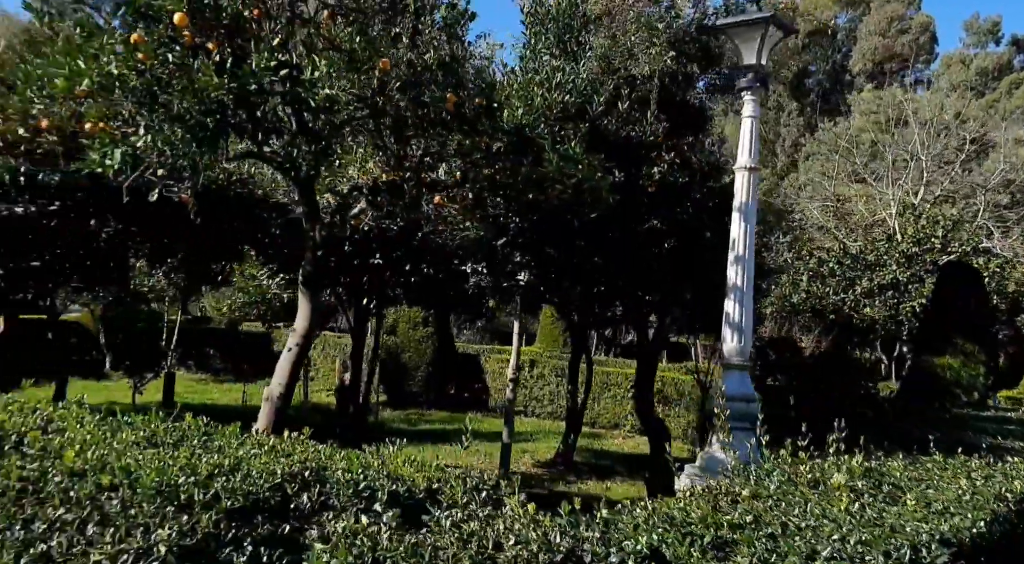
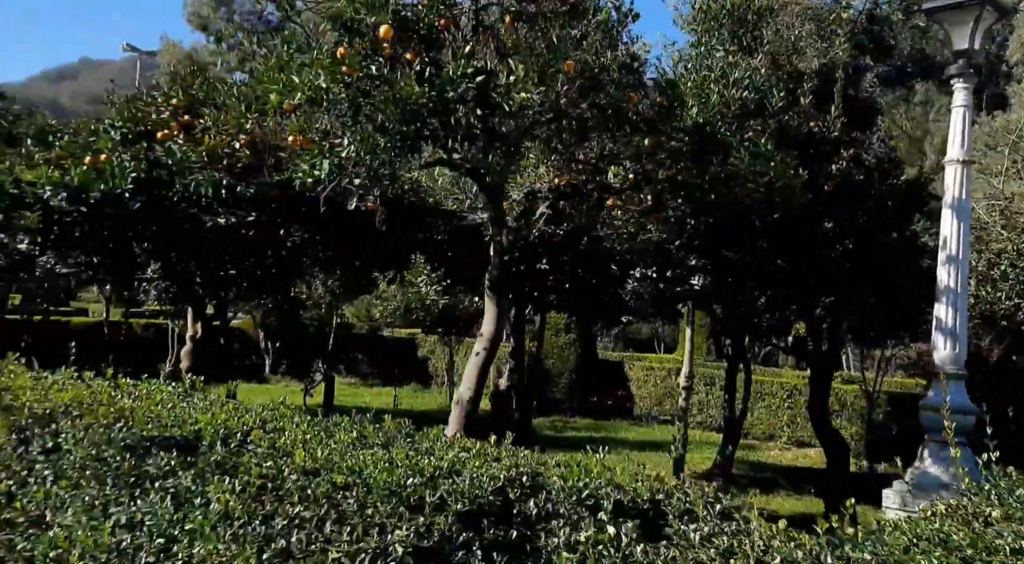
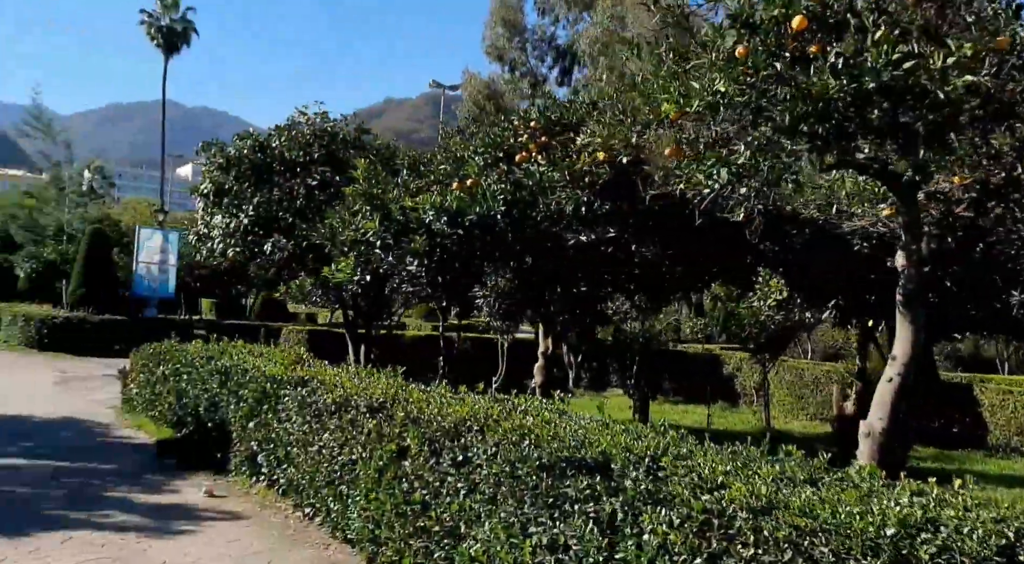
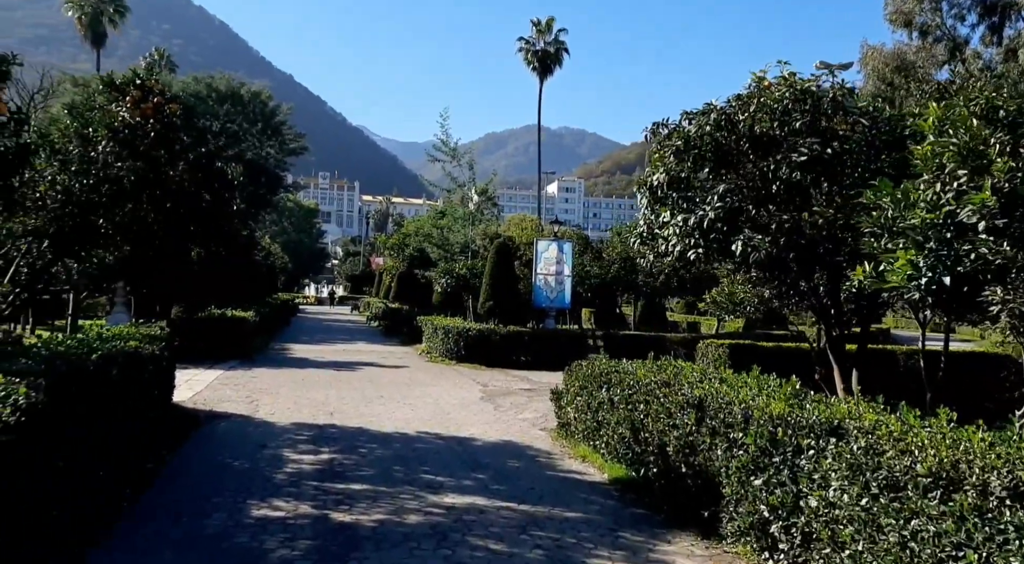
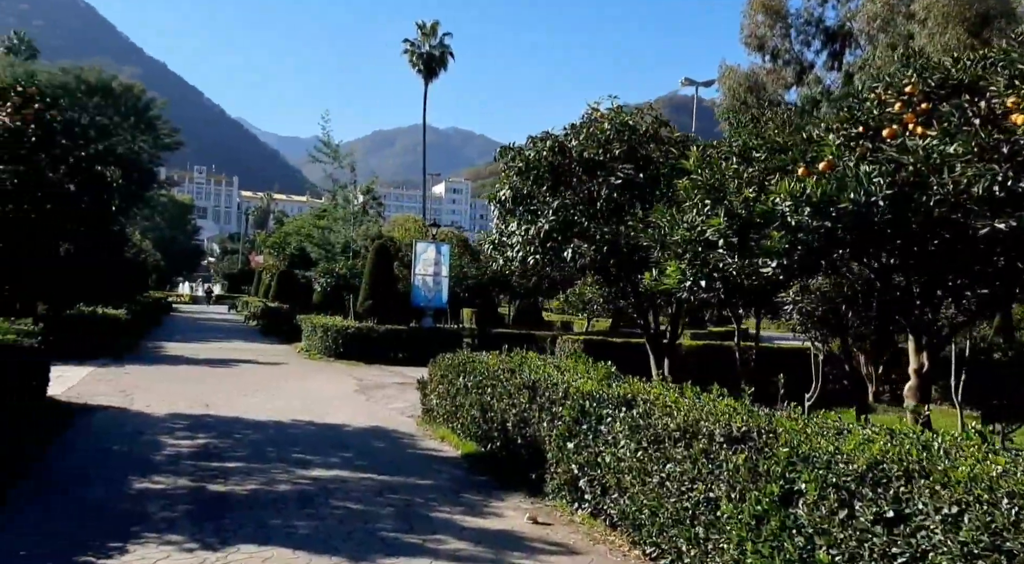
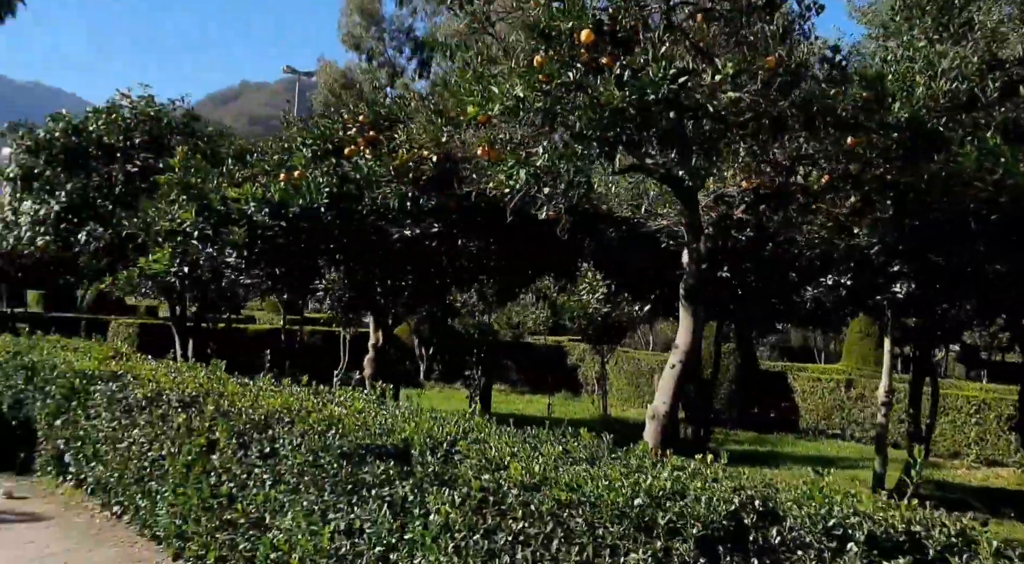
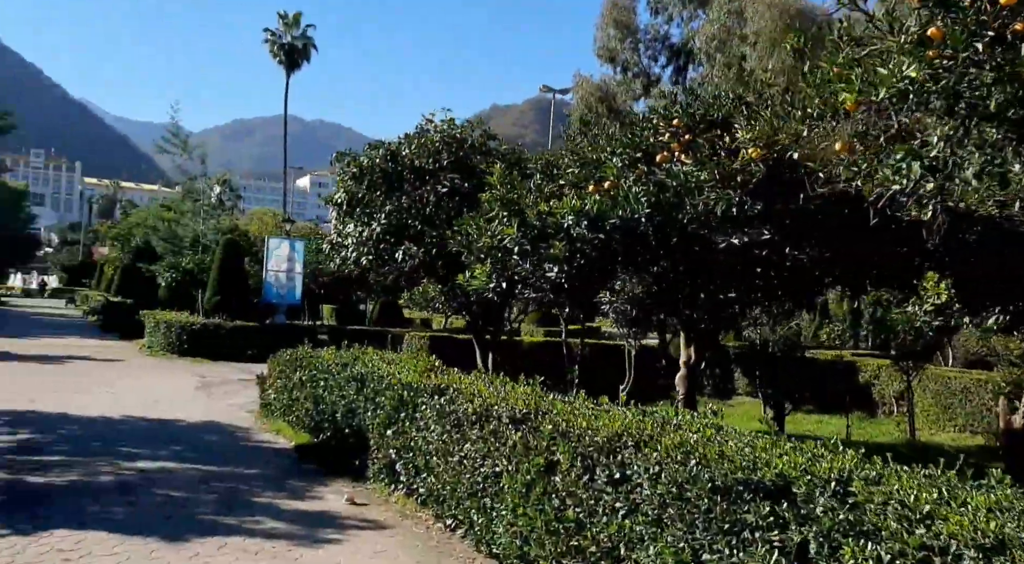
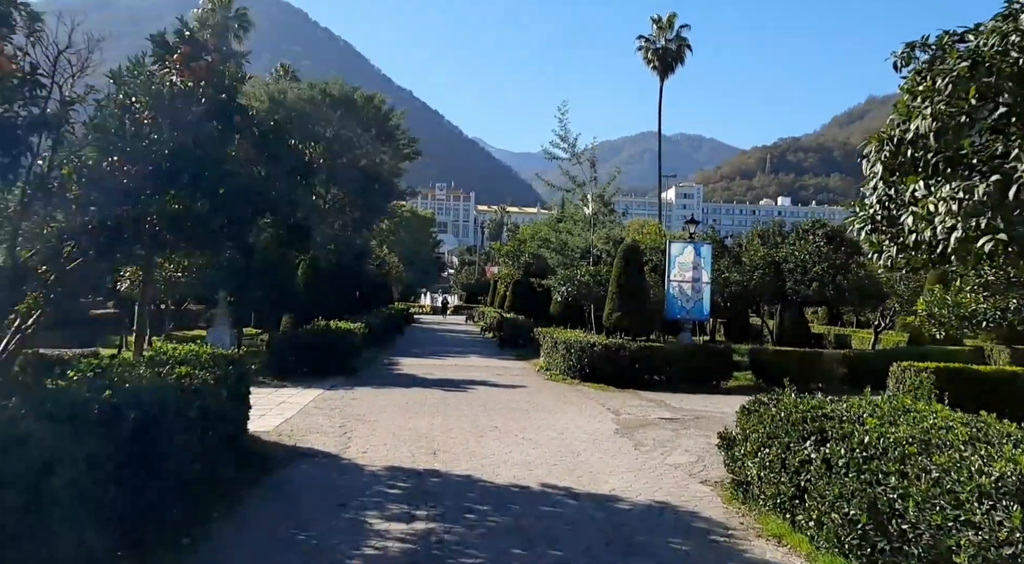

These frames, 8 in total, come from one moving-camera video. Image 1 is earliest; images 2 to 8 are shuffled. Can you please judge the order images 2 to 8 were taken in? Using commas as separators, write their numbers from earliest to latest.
2, 6, 3, 7, 5, 4, 8
